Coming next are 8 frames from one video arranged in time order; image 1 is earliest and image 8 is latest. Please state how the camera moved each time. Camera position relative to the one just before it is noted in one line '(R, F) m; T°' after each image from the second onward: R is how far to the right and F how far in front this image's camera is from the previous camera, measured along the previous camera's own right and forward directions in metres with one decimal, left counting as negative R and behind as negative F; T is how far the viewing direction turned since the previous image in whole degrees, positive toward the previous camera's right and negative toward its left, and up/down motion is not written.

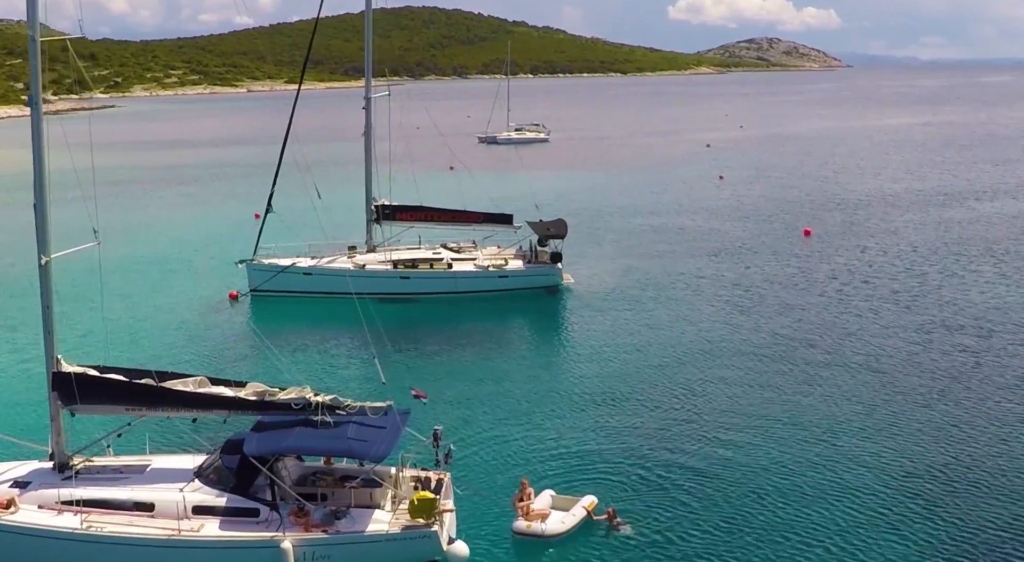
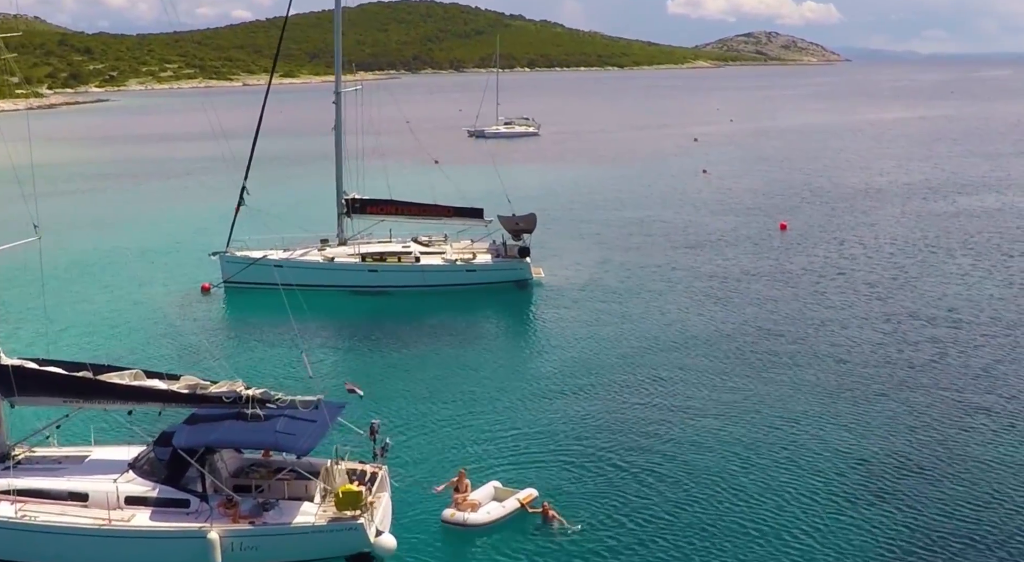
(+1.4, 0.0) m; 0°
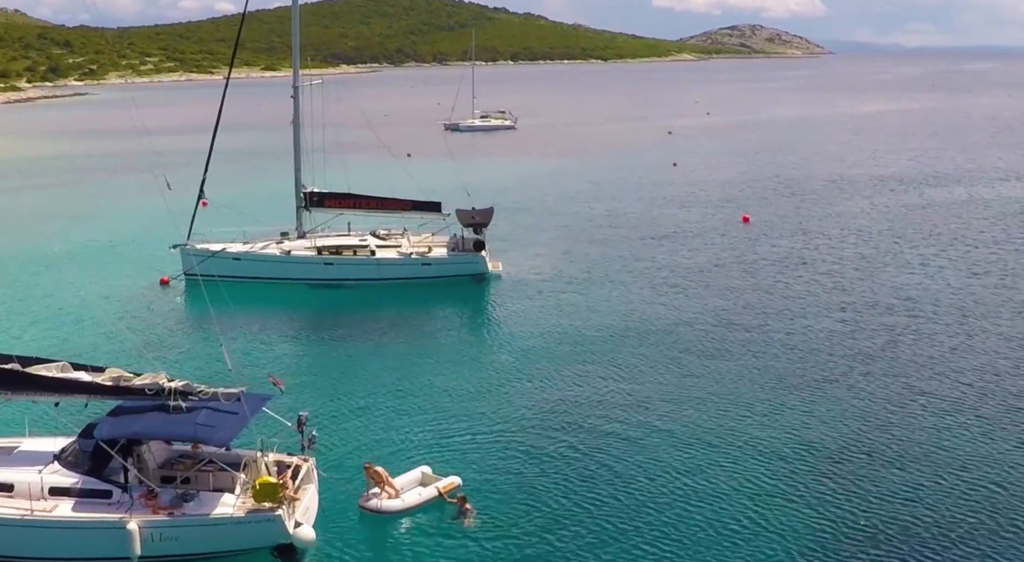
(+1.3, -0.2) m; +1°
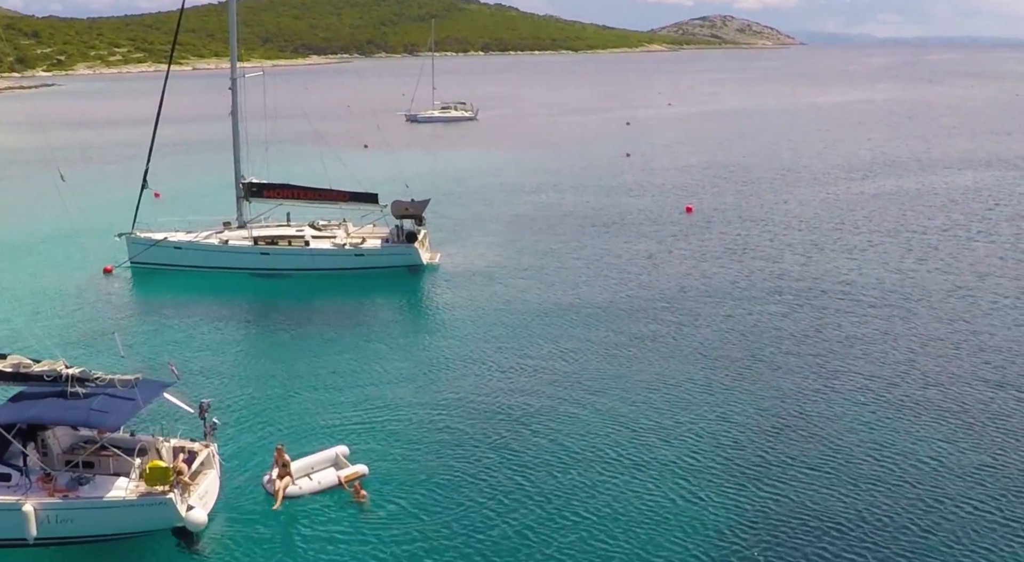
(+1.8, -0.8) m; +1°
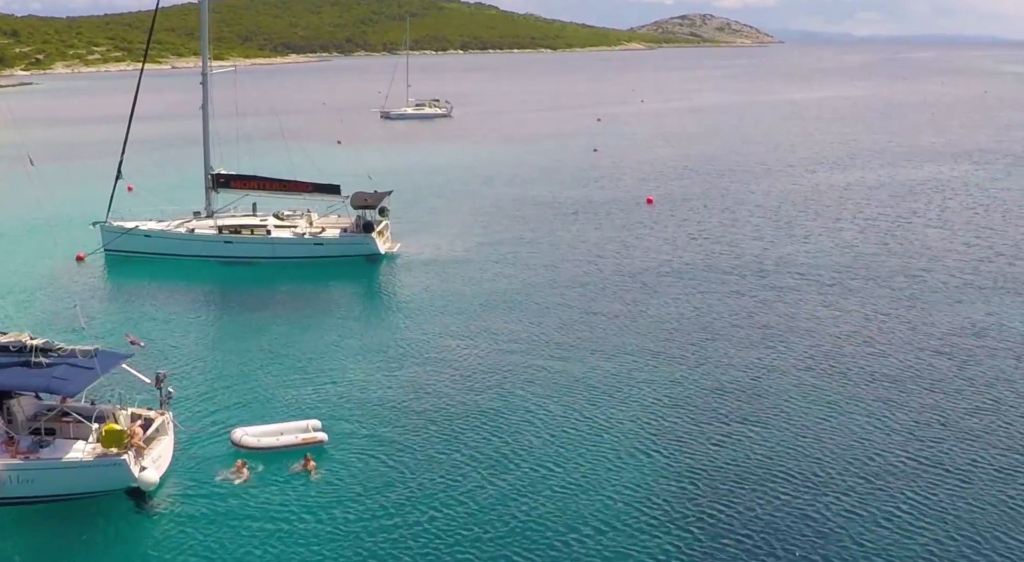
(+1.1, -1.6) m; +1°
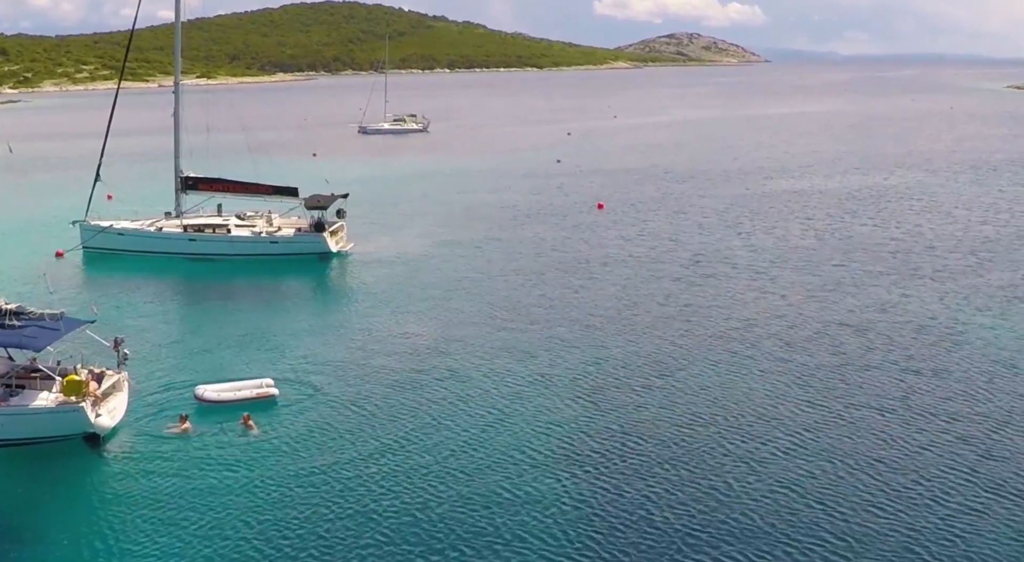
(+2.2, -3.7) m; 0°
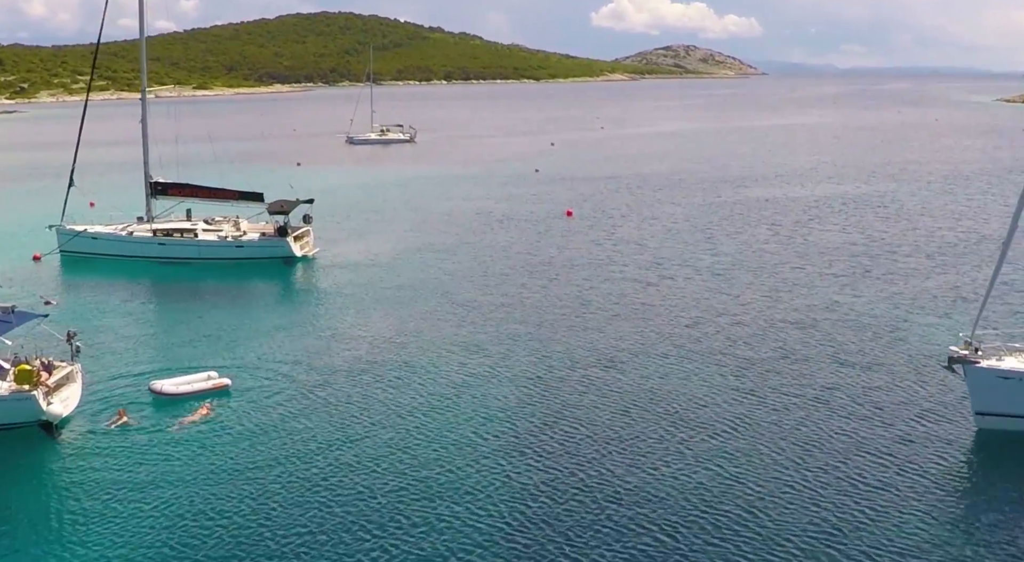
(+1.9, -1.6) m; 0°
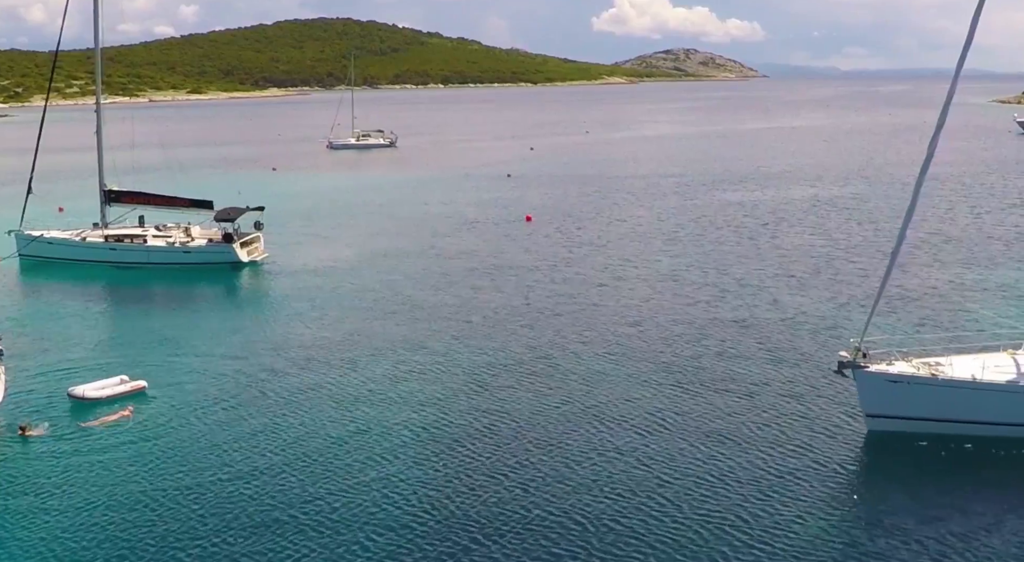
(+2.8, -0.9) m; 0°
